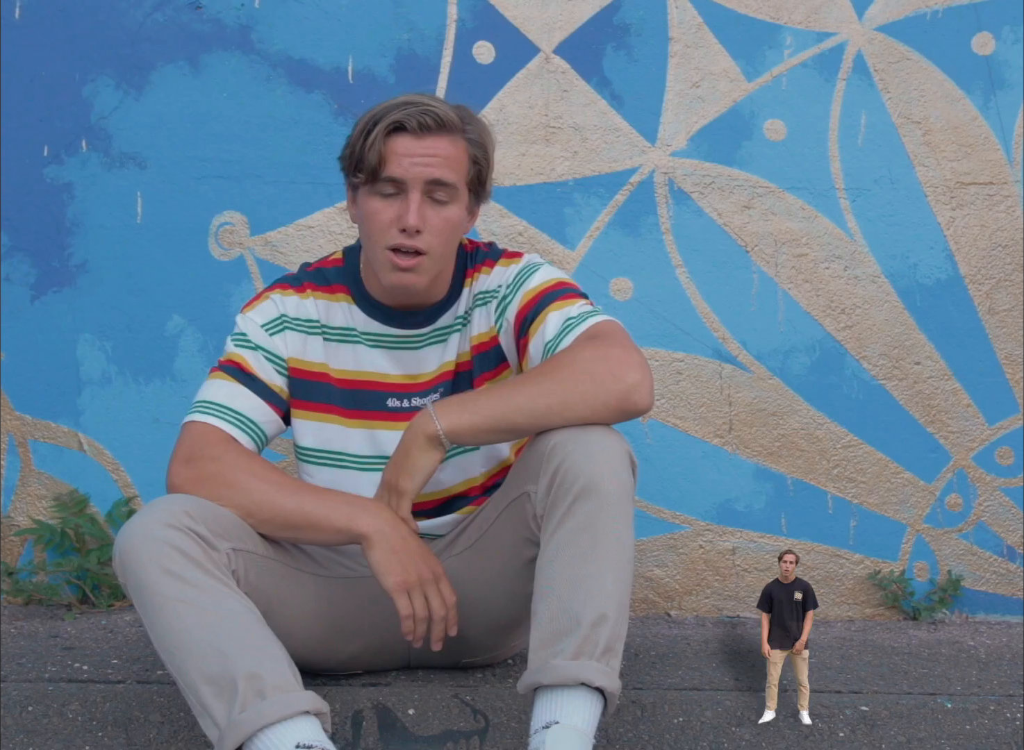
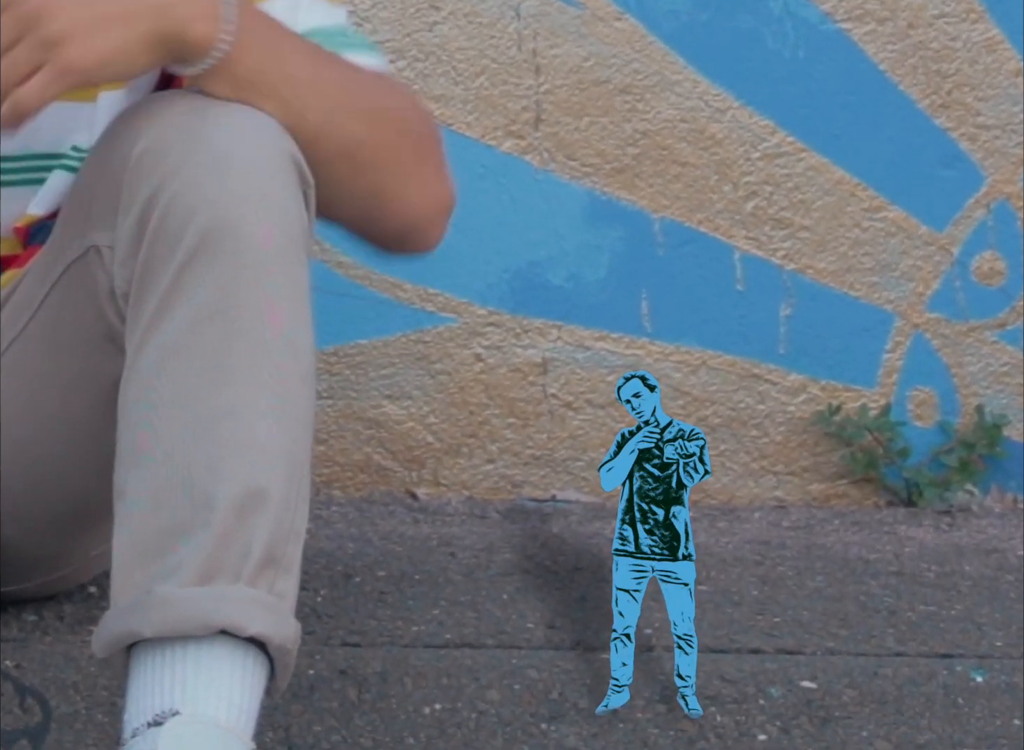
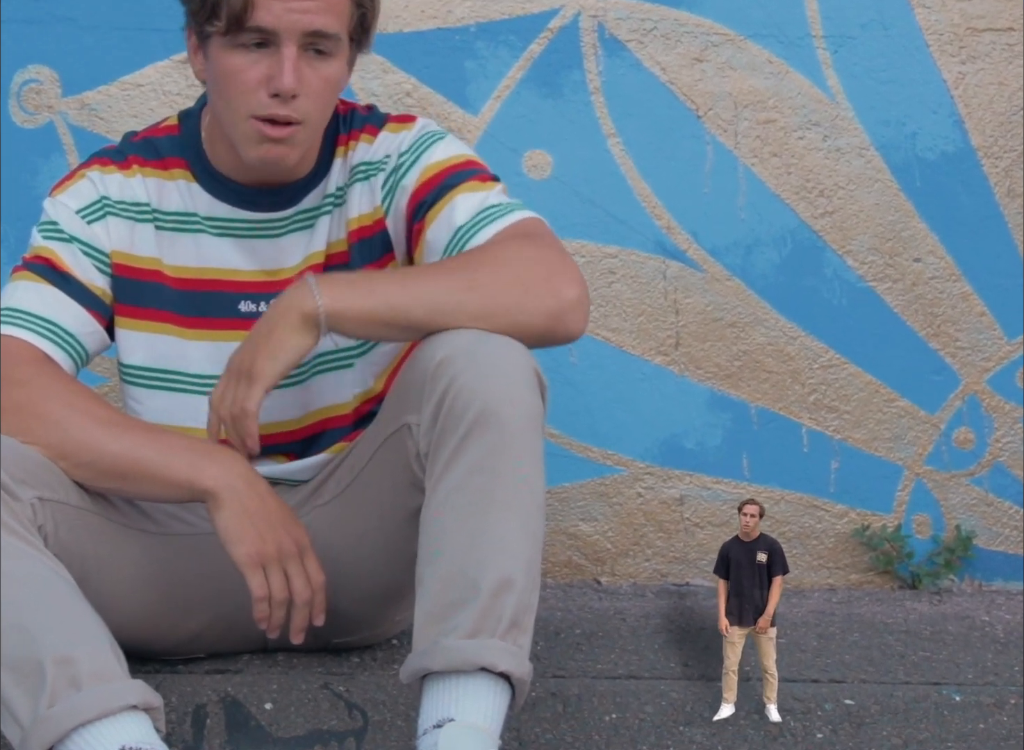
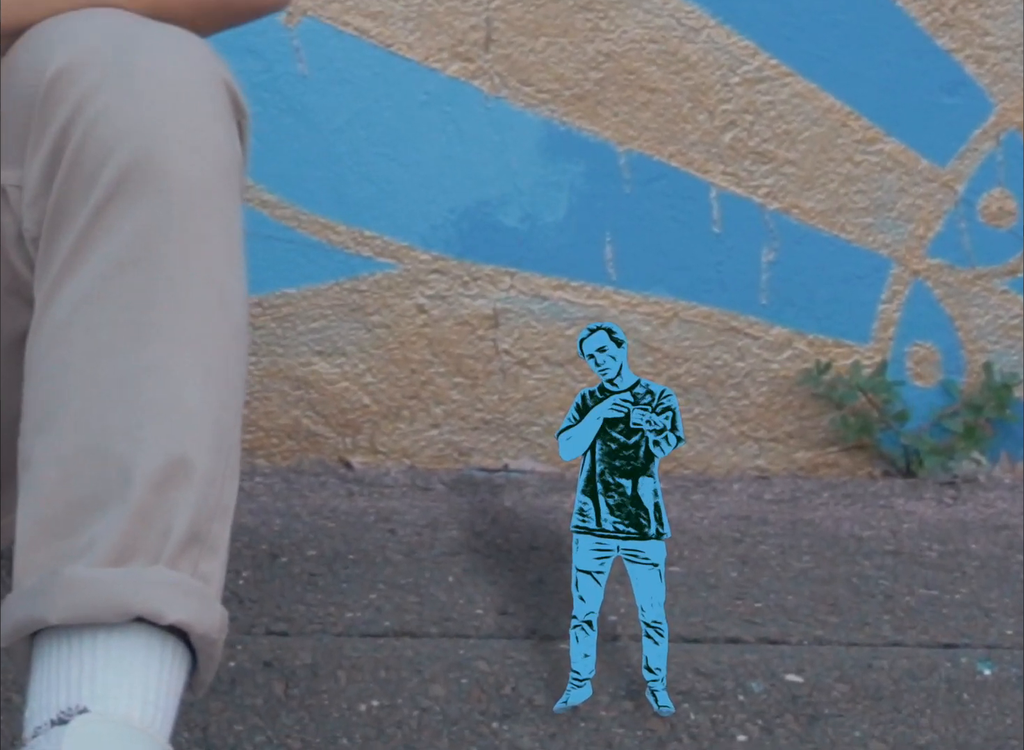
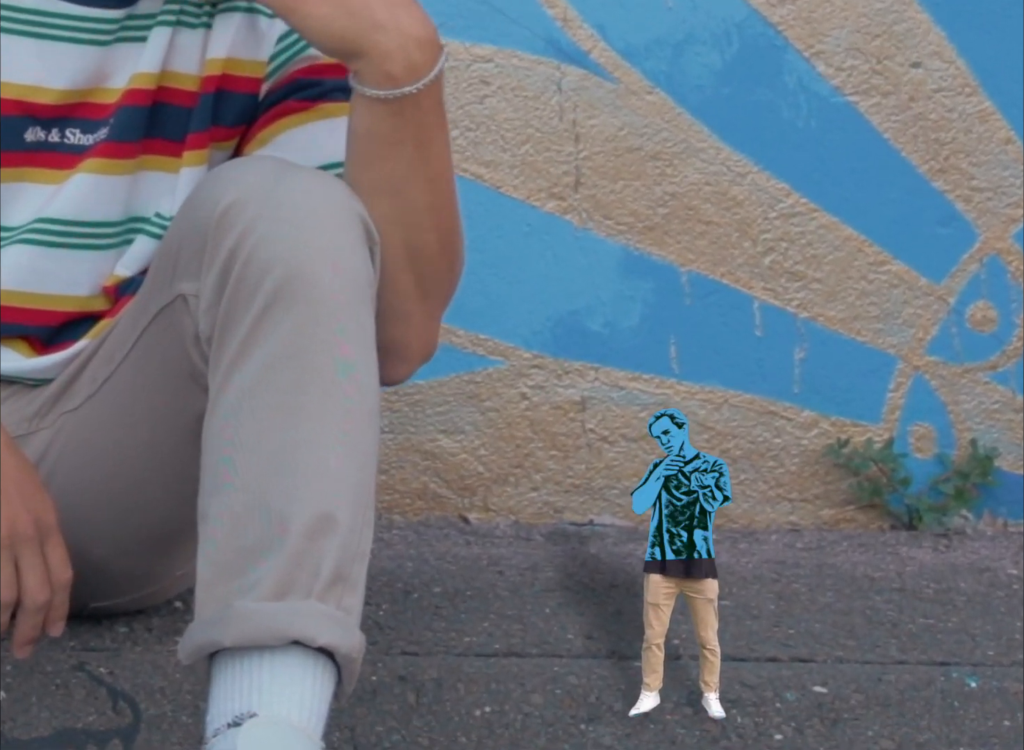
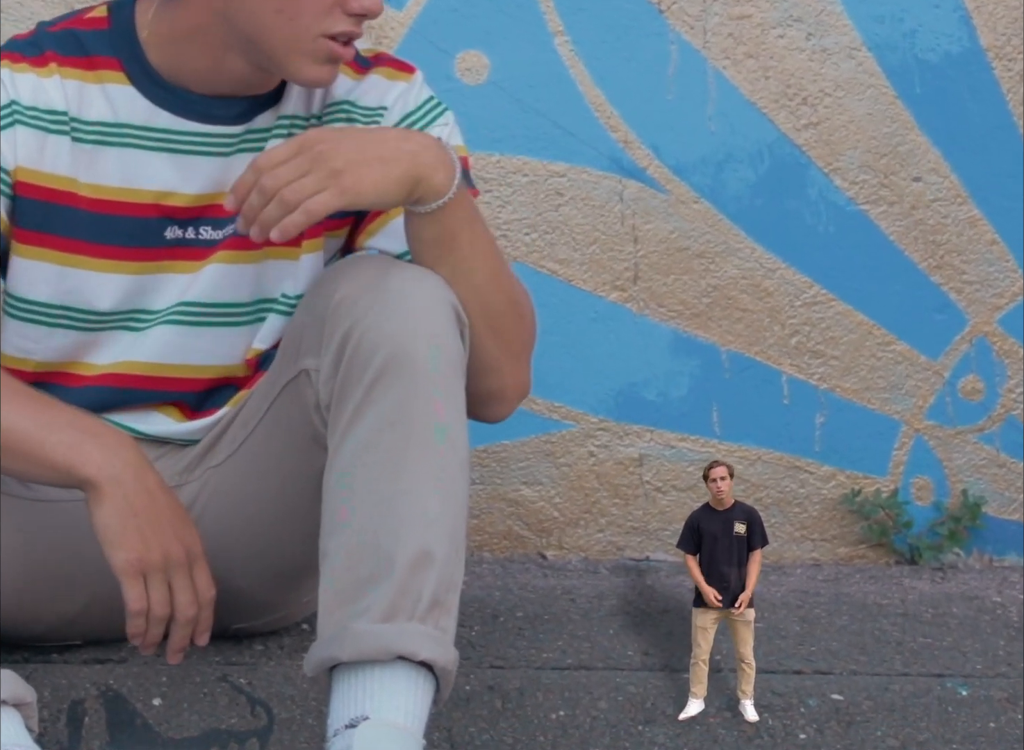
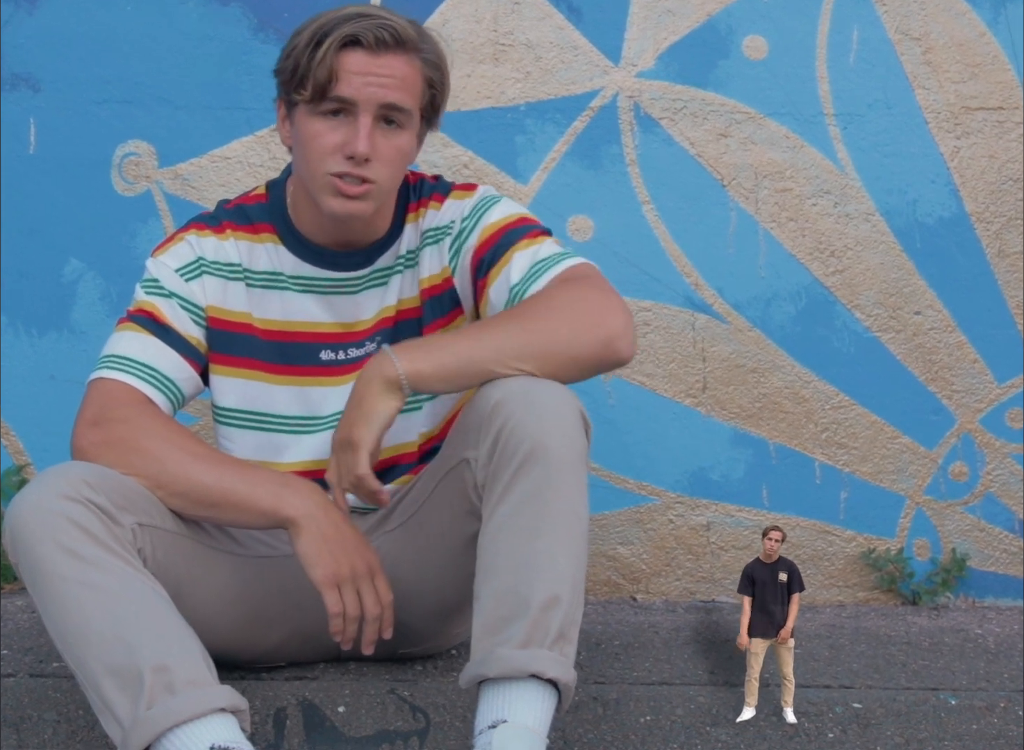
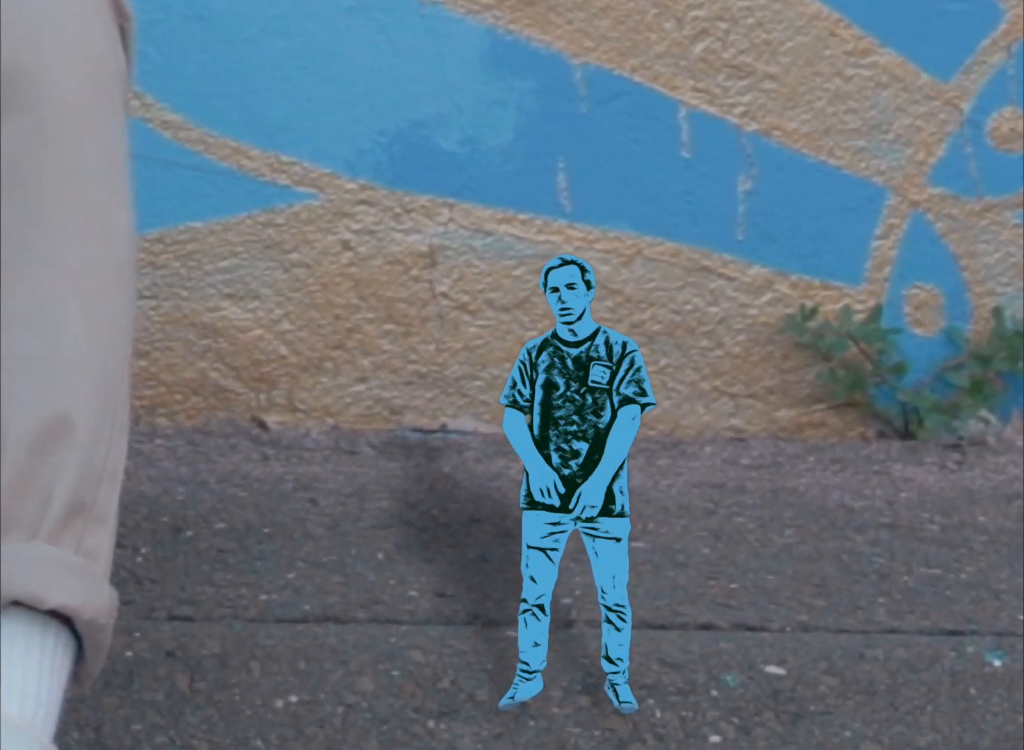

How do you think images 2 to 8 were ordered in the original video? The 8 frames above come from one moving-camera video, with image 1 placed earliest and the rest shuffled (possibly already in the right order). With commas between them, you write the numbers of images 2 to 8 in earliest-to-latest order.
7, 3, 6, 5, 2, 4, 8
